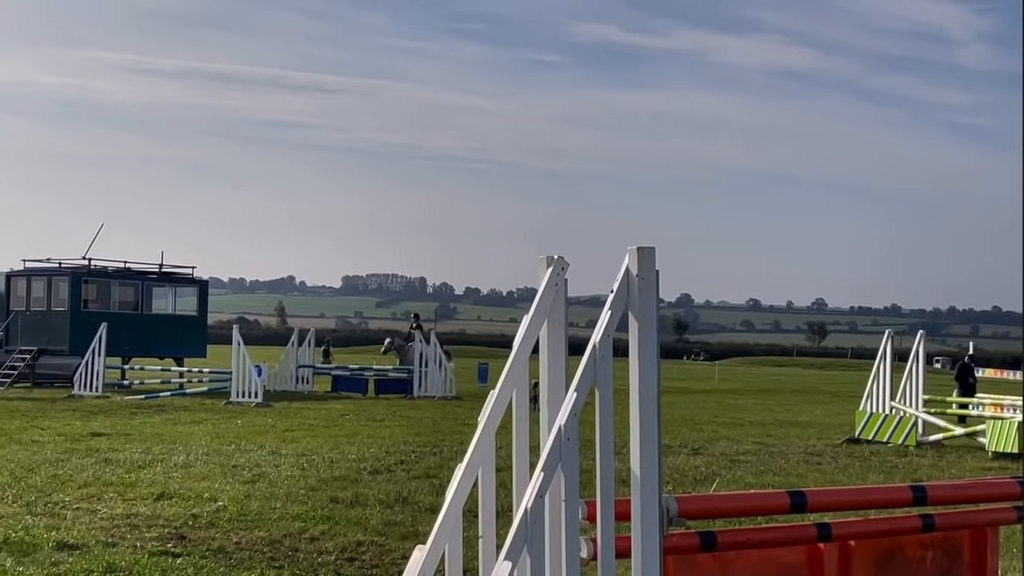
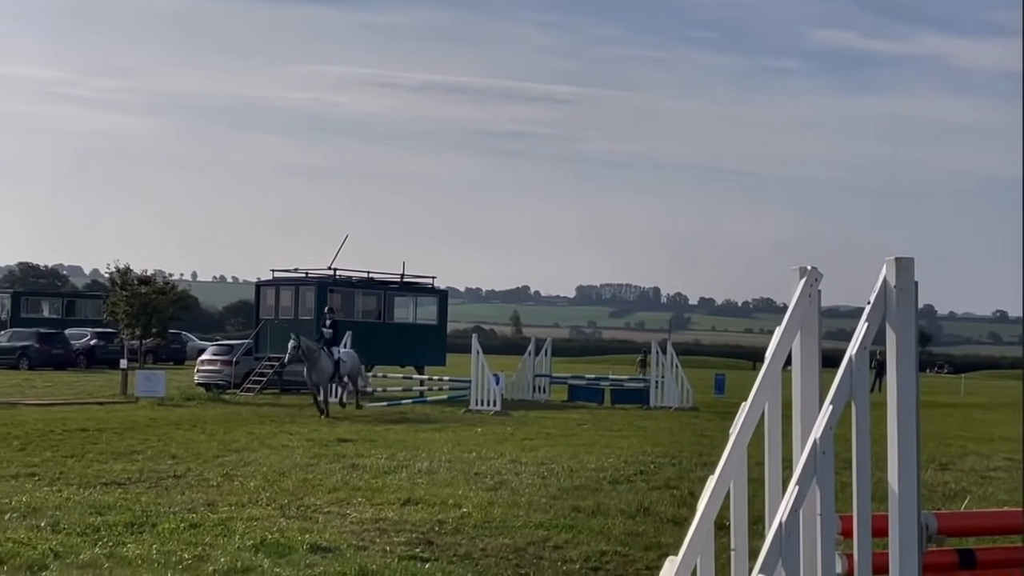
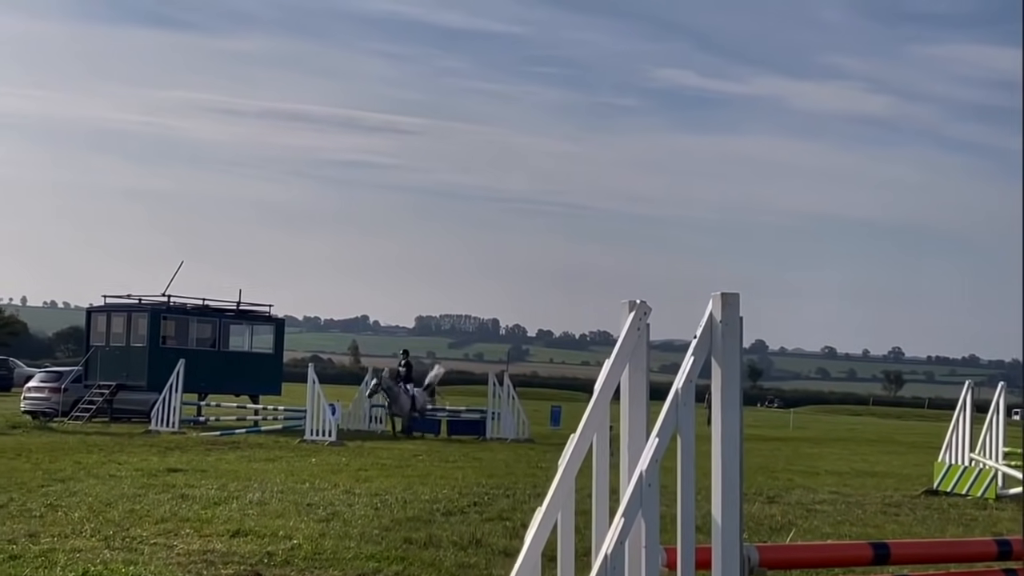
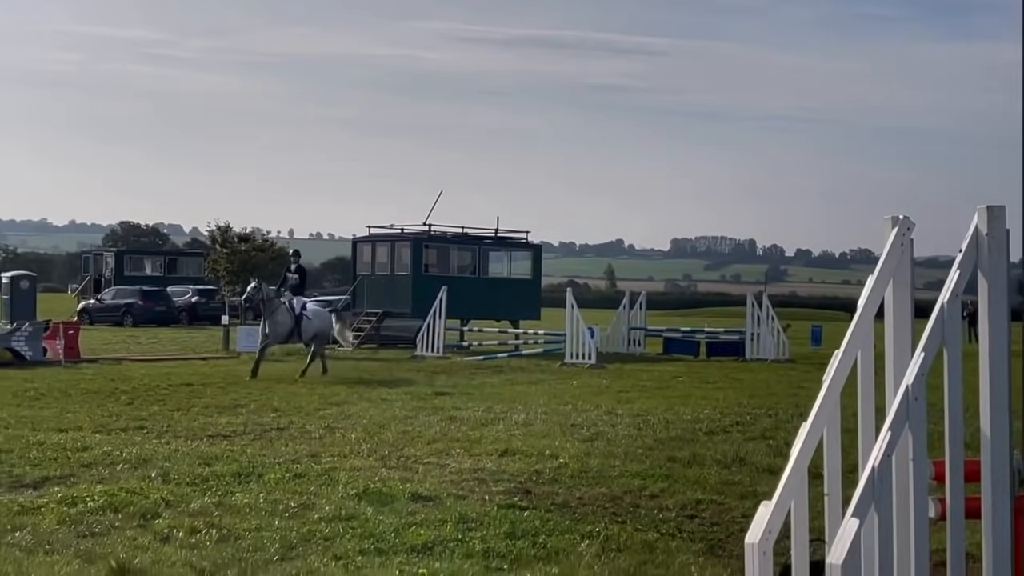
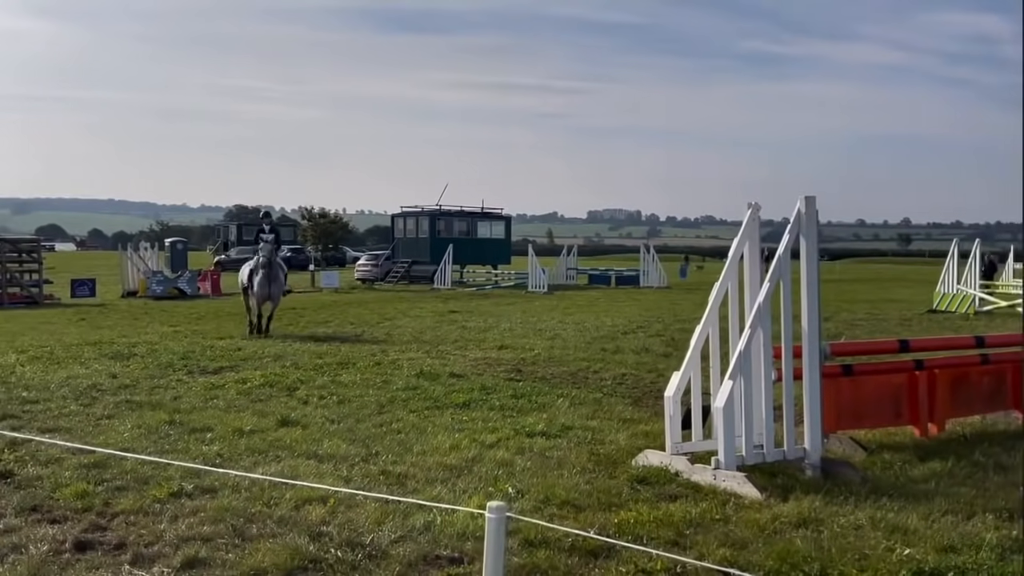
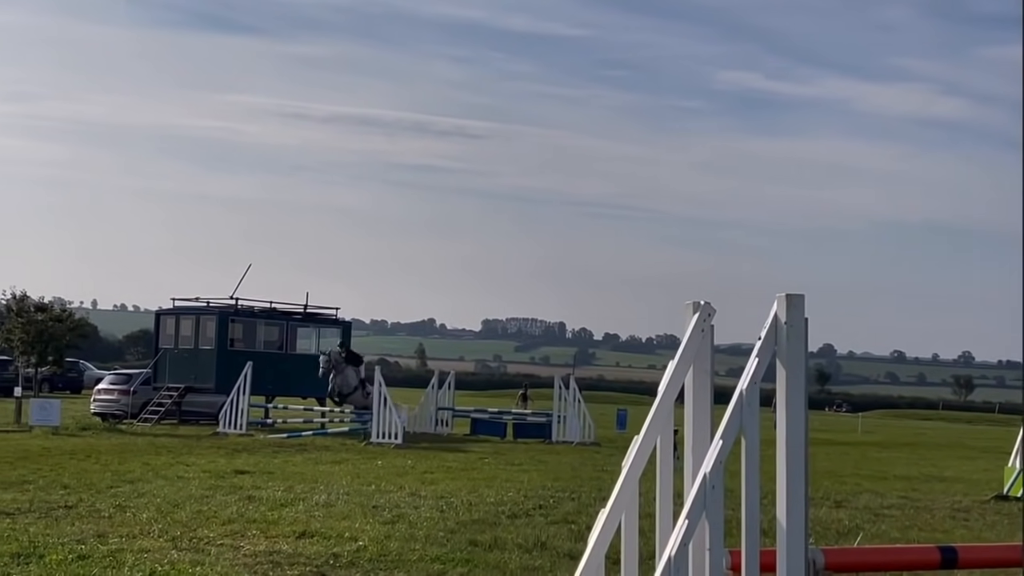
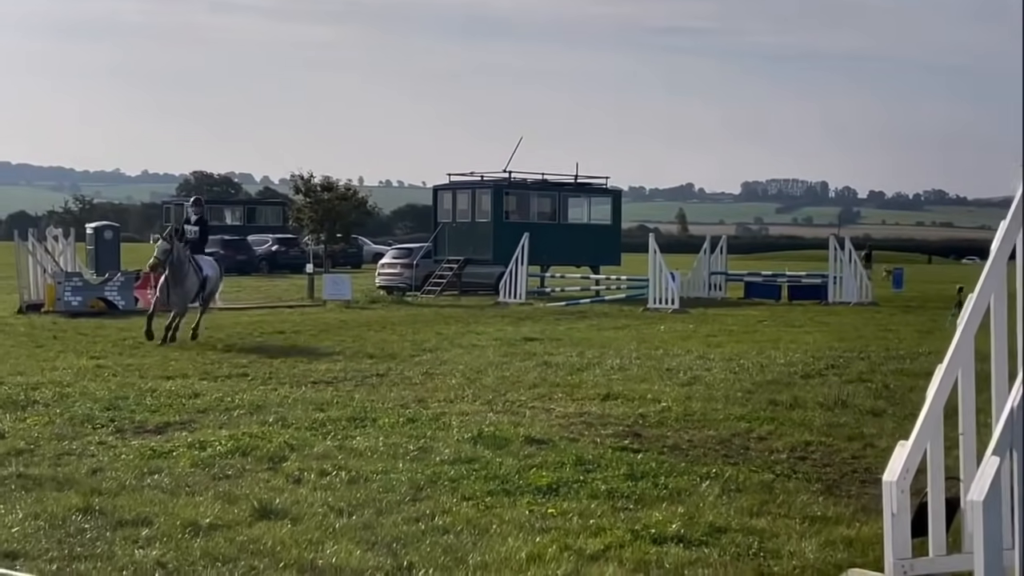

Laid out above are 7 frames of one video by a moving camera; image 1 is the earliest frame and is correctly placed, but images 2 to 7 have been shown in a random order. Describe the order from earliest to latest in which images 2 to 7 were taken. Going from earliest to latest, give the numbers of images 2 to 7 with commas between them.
3, 6, 2, 4, 7, 5
